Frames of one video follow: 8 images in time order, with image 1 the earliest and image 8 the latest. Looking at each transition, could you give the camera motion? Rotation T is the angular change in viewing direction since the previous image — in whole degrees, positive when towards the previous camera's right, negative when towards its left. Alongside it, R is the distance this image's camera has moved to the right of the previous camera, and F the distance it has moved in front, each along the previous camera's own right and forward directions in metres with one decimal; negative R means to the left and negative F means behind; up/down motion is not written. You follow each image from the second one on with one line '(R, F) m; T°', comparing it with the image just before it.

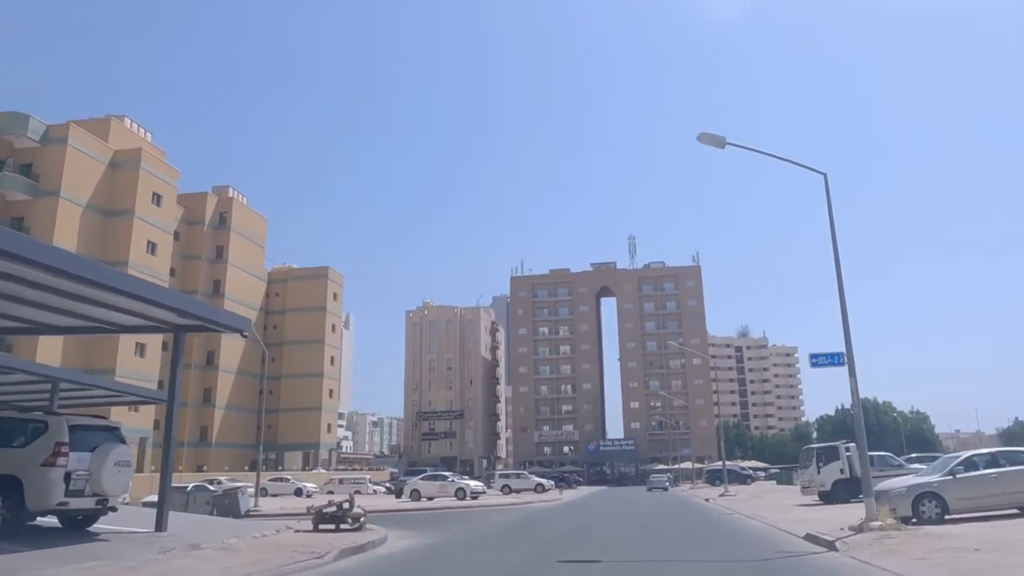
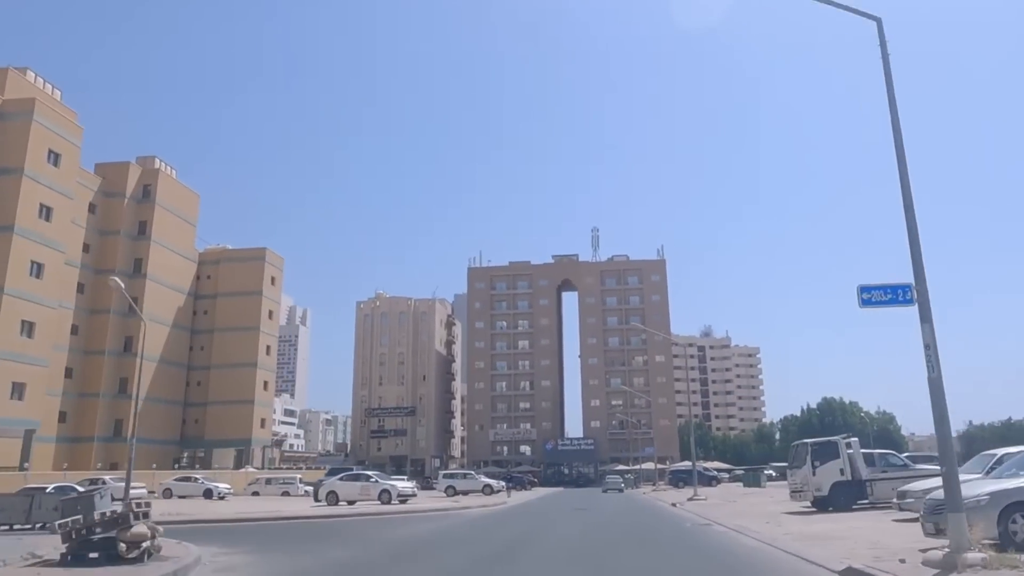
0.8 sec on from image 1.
(+1.0, +5.5) m; +3°
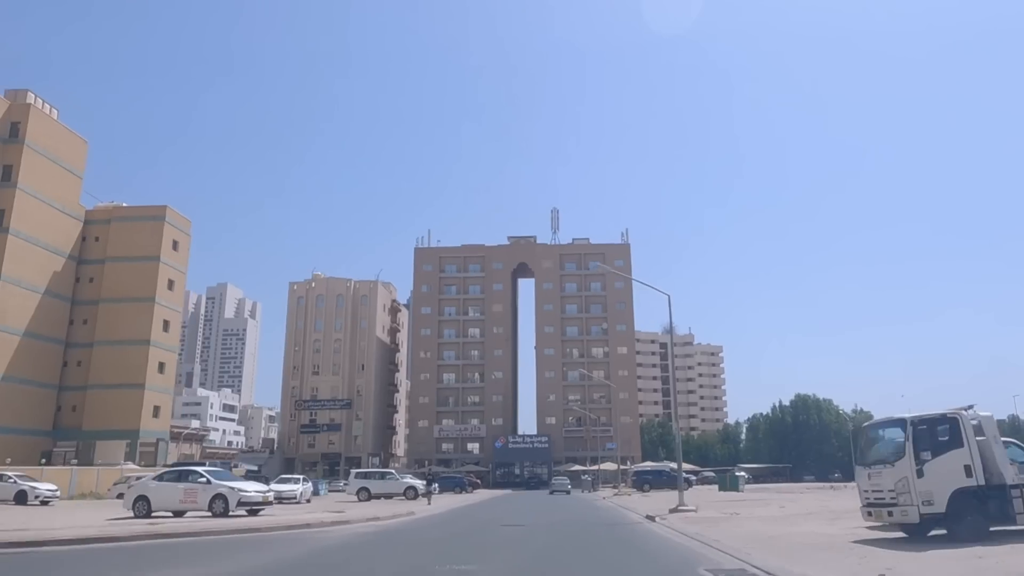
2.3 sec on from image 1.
(+1.4, +10.0) m; +3°
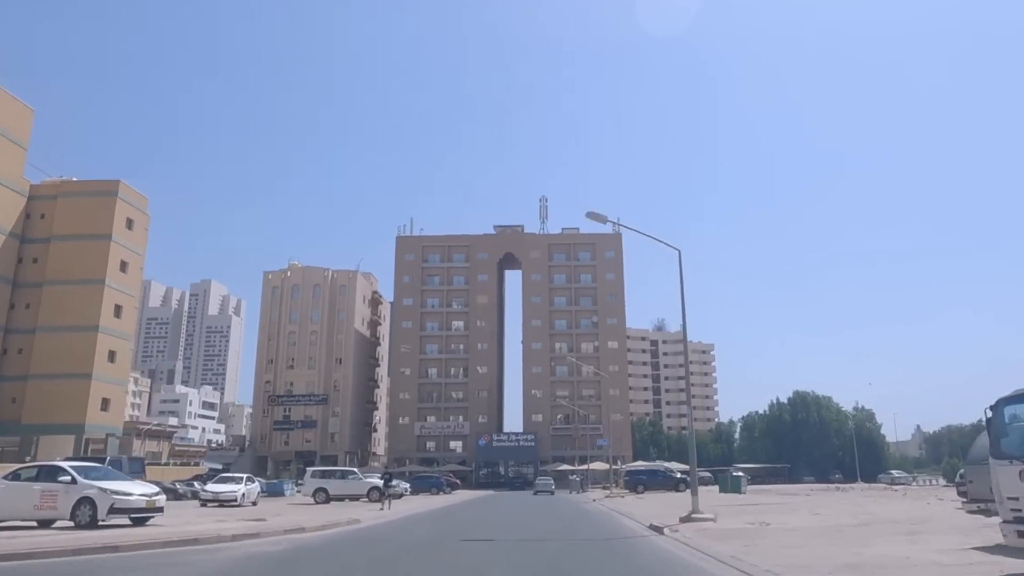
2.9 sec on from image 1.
(+0.5, +4.9) m; +1°
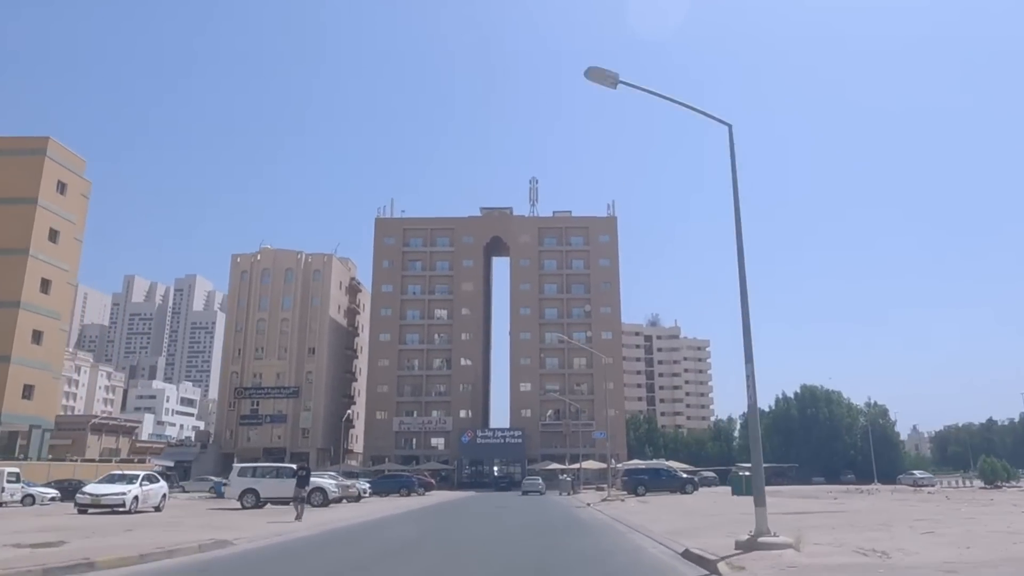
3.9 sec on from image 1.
(+0.5, +6.9) m; +1°
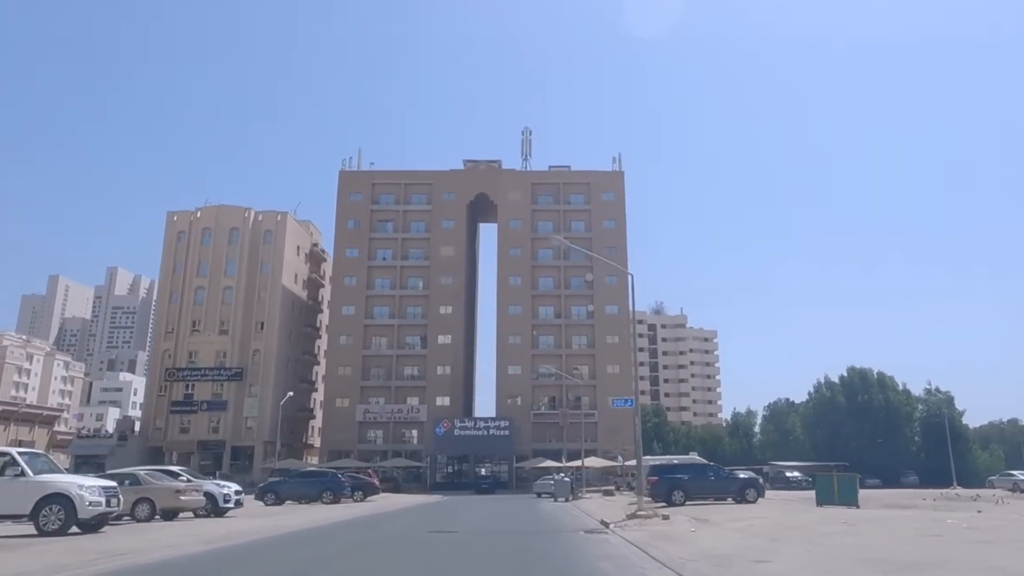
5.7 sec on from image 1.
(+0.9, +14.7) m; 0°
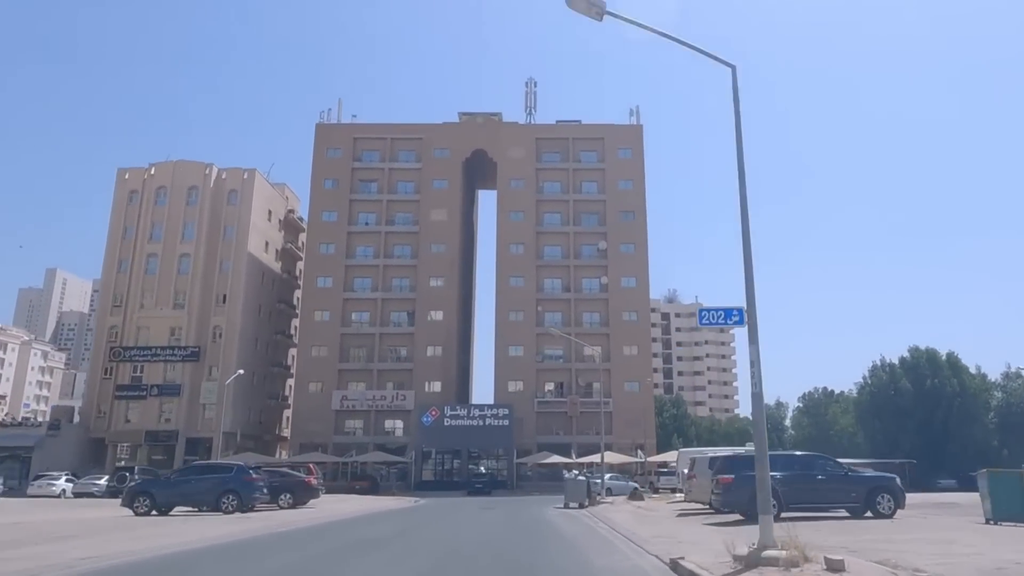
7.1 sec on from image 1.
(+0.4, +10.6) m; 0°
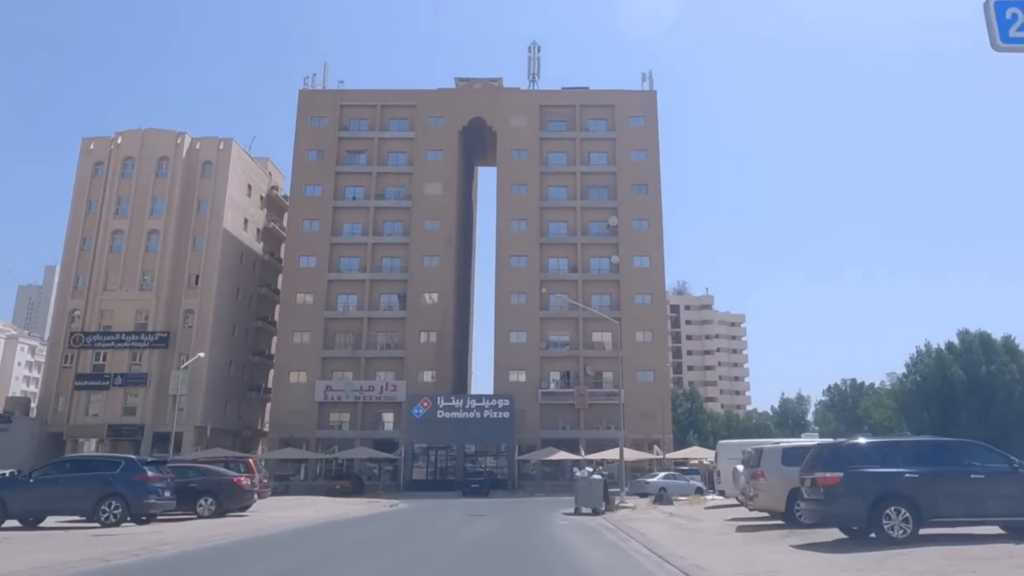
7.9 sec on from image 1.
(+0.2, +6.1) m; 0°
